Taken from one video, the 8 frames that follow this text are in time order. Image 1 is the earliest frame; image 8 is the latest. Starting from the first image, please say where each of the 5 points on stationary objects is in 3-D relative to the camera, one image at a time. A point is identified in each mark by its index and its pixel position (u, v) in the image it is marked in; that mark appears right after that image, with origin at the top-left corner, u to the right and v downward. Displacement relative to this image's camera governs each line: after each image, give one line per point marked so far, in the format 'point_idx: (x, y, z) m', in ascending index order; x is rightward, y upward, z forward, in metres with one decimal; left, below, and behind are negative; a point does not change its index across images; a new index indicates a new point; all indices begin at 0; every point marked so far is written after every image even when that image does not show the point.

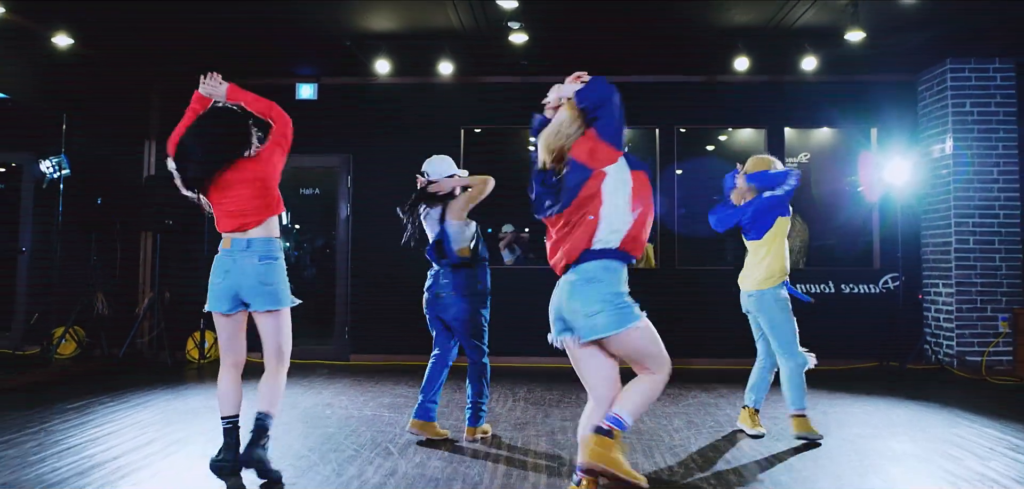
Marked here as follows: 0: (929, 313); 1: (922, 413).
0: (+2.5, -0.4, +6.4) m
1: (+1.8, -0.7, +4.8) m
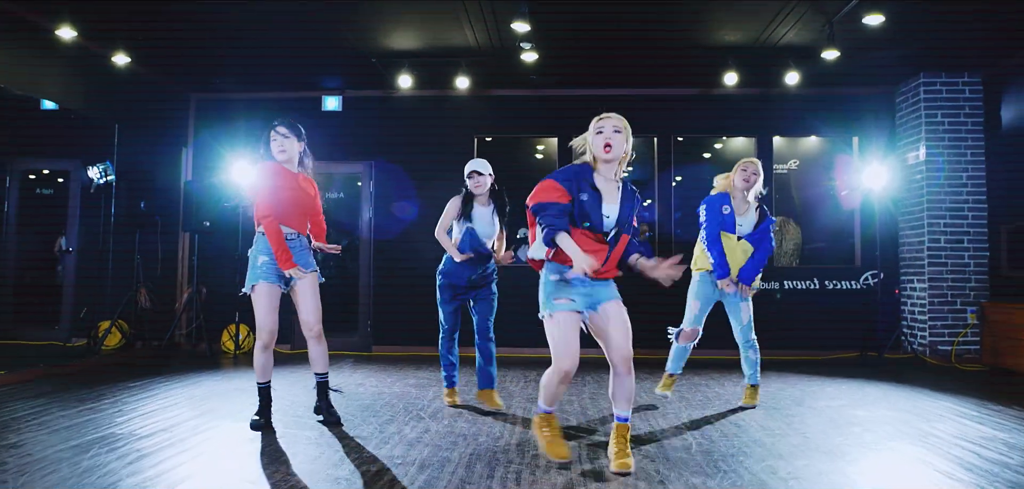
0: (+2.6, -0.4, +6.9) m
1: (+1.9, -0.7, +5.3) m
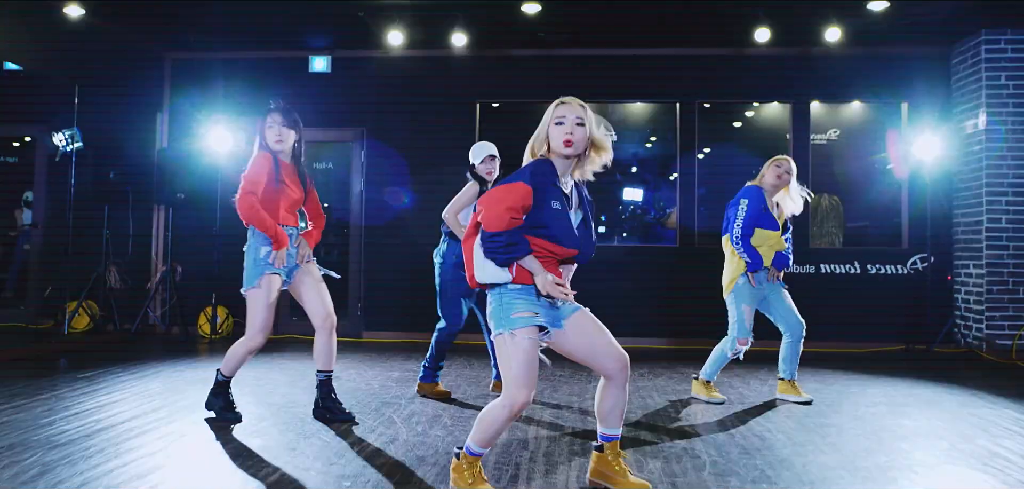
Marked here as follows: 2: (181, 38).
0: (+2.6, -0.3, +6.2) m
1: (+1.9, -0.6, +4.6) m
2: (-2.1, +1.3, +6.6) m
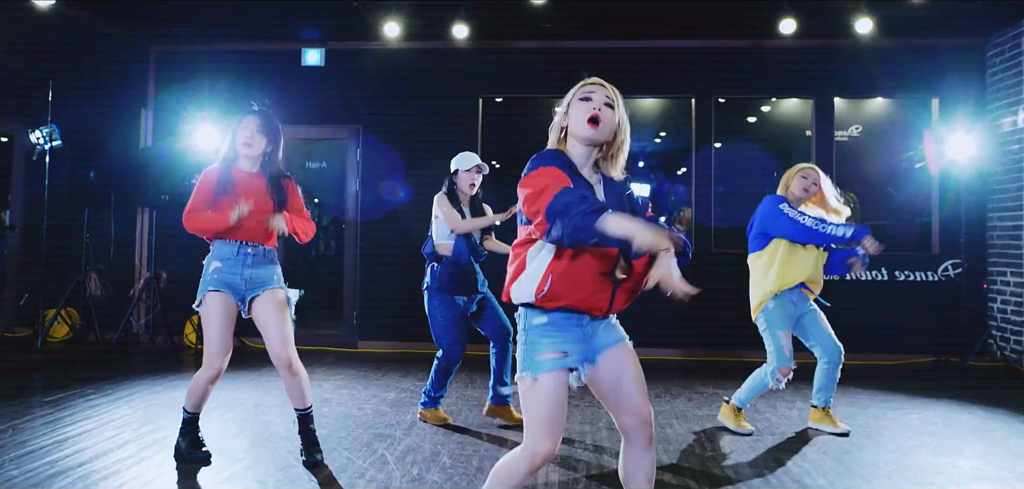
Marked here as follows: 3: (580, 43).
0: (+2.7, -0.3, +5.8) m
1: (+1.9, -0.7, +4.2) m
2: (-2.0, +1.3, +6.2) m
3: (+0.4, +1.2, +6.2) m
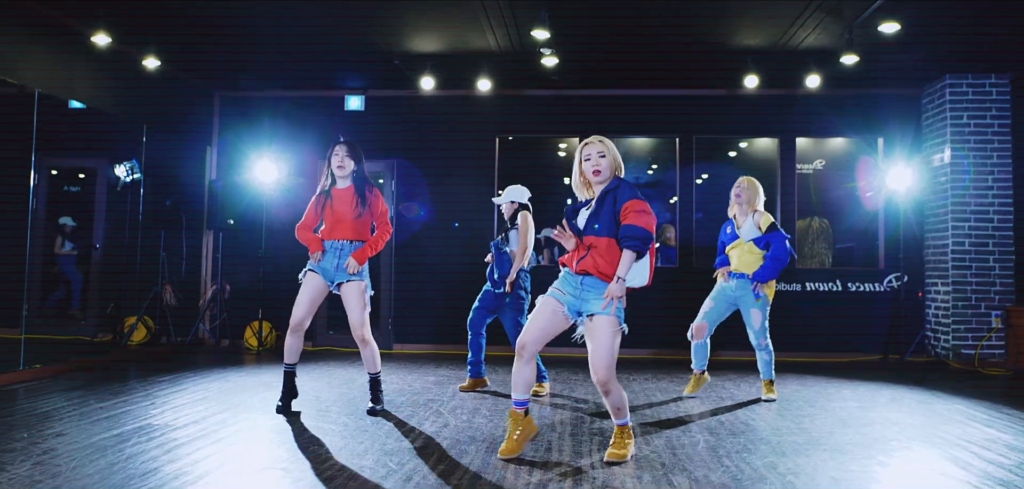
0: (+2.7, -0.4, +6.9) m
1: (+2.0, -0.7, +5.3) m
2: (-2.0, +1.1, +7.3) m
3: (+0.5, +1.1, +7.4) m
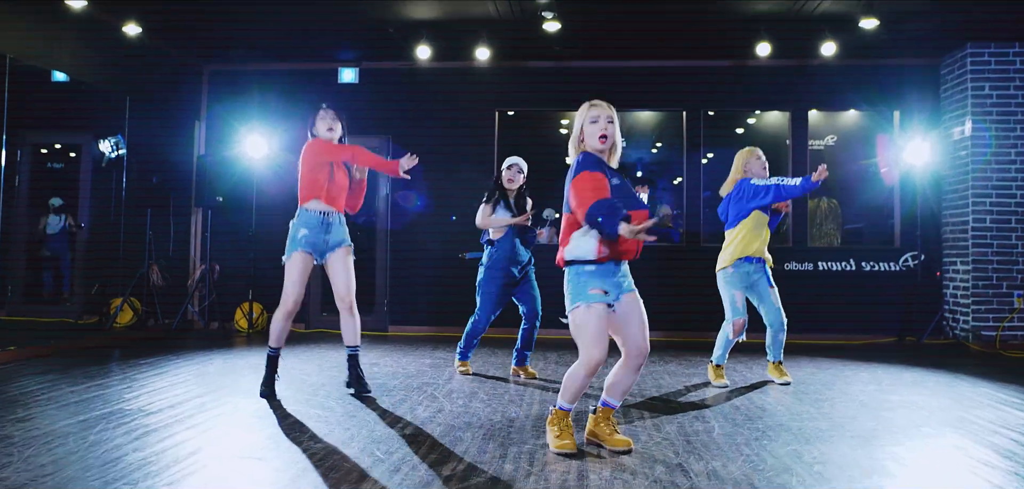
0: (+2.7, -0.3, +6.6) m
1: (+2.0, -0.6, +5.0) m
2: (-2.0, +1.3, +7.0) m
3: (+0.5, +1.2, +7.1) m
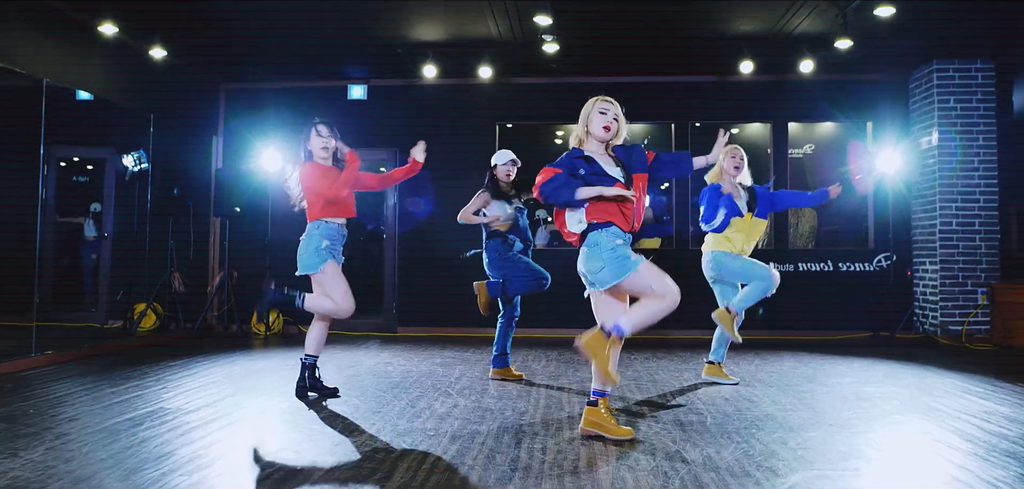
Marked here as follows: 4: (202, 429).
0: (+2.8, -0.3, +7.1) m
1: (+2.0, -0.6, +5.5) m
2: (-2.0, +1.2, +7.5) m
3: (+0.5, +1.2, +7.6) m
4: (-1.0, -0.6, +3.6) m
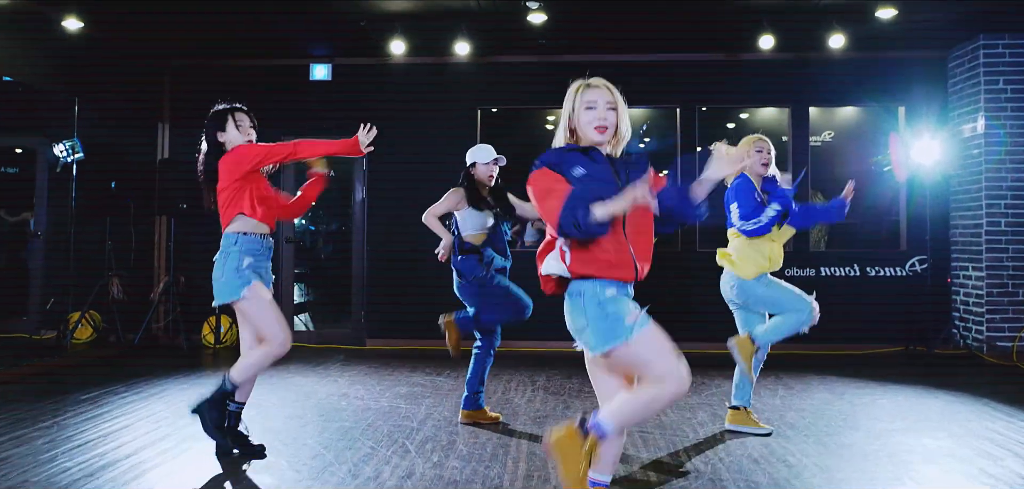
0: (+2.7, -0.3, +6.2) m
1: (+1.9, -0.7, +4.6) m
2: (-2.1, +1.2, +6.6) m
3: (+0.4, +1.2, +6.7) m
4: (-1.1, -0.7, +2.7) m
